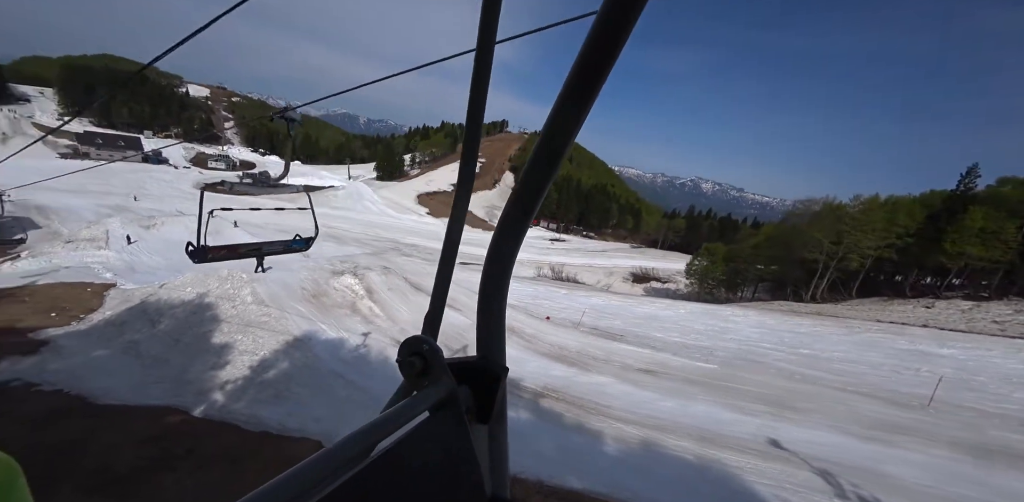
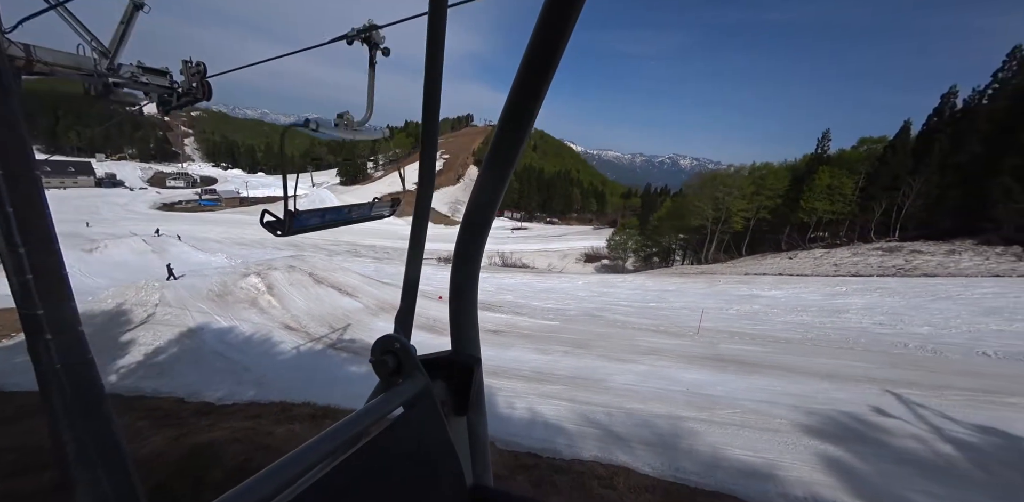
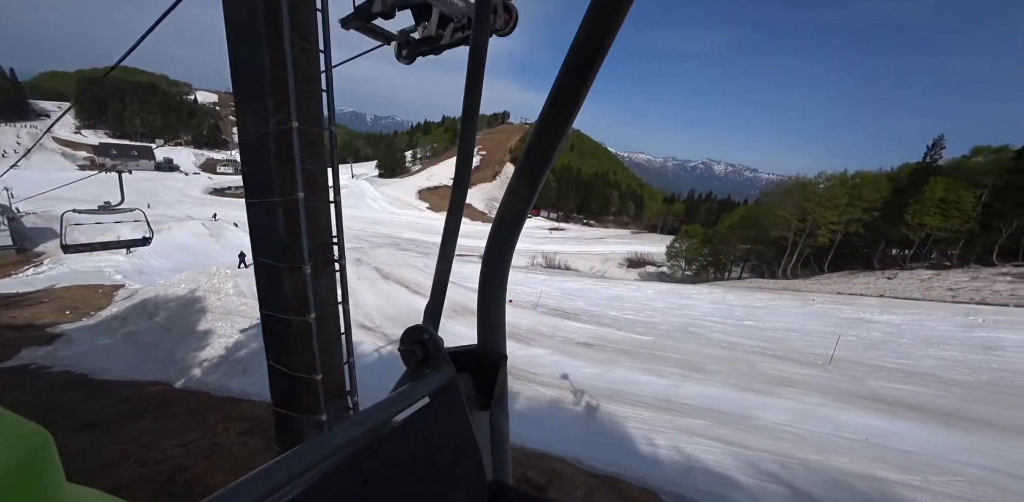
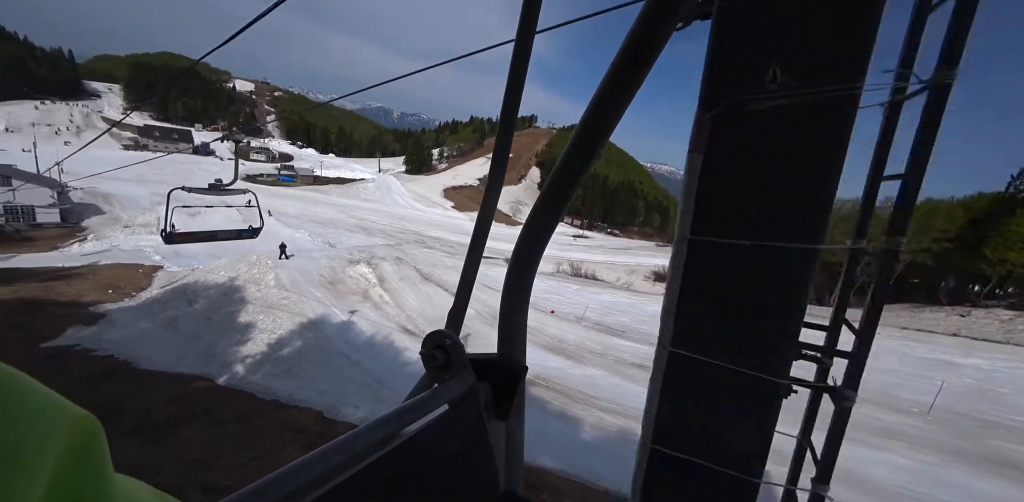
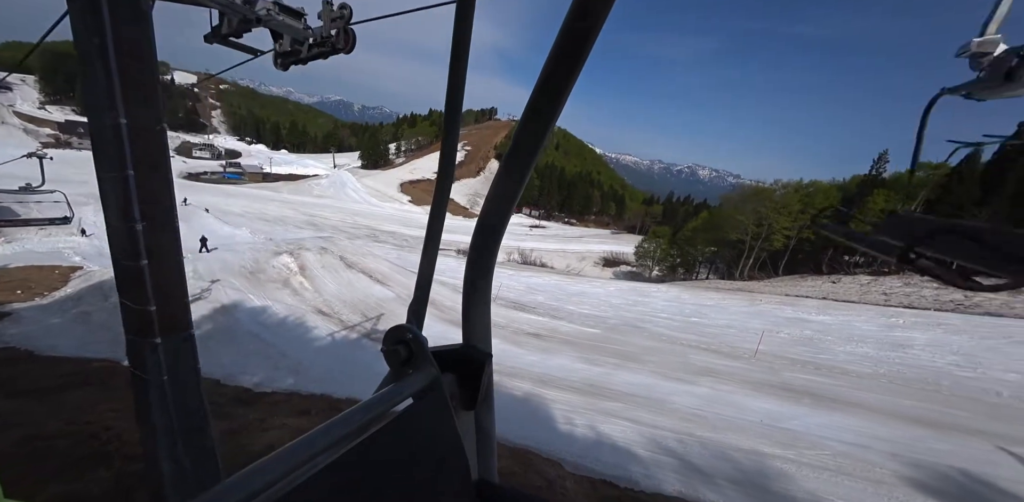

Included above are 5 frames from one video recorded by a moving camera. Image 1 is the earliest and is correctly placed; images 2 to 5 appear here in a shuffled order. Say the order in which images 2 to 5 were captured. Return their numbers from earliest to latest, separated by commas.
4, 3, 5, 2
